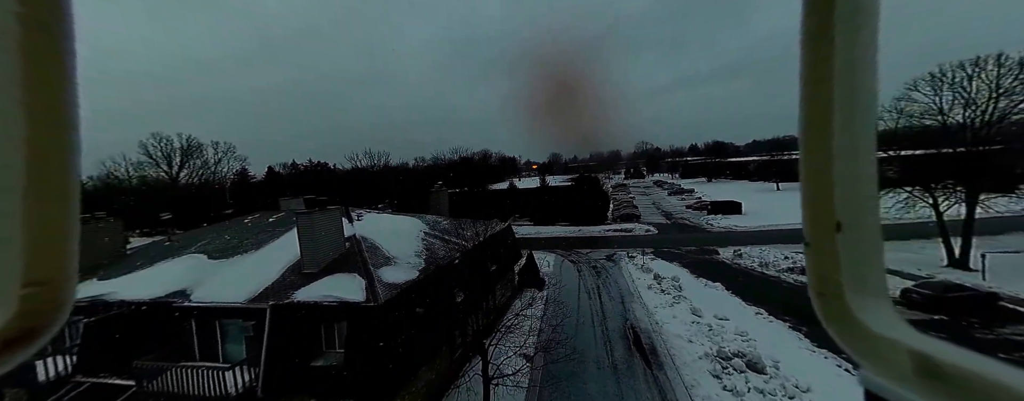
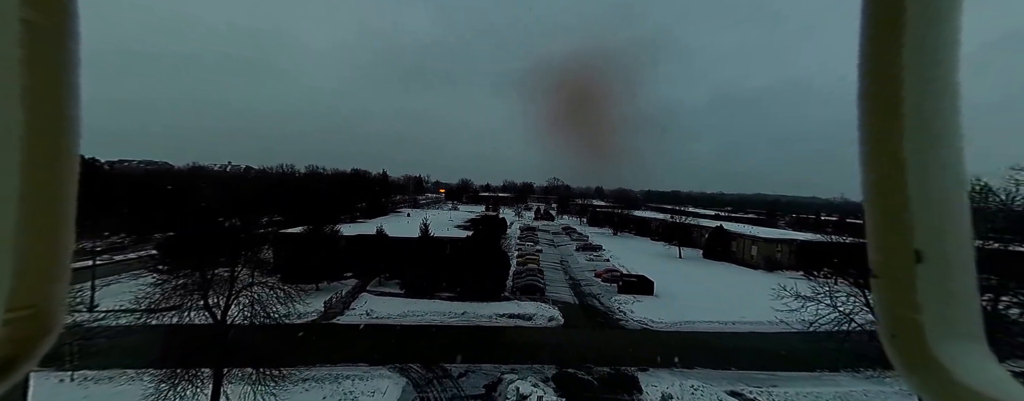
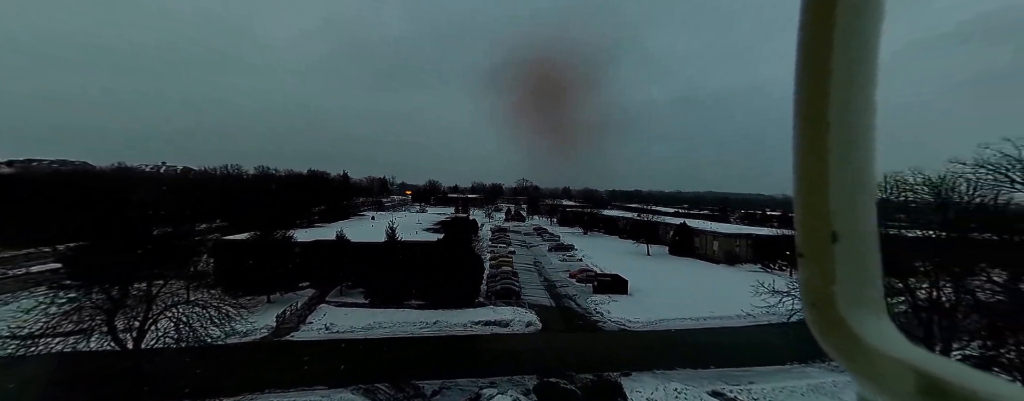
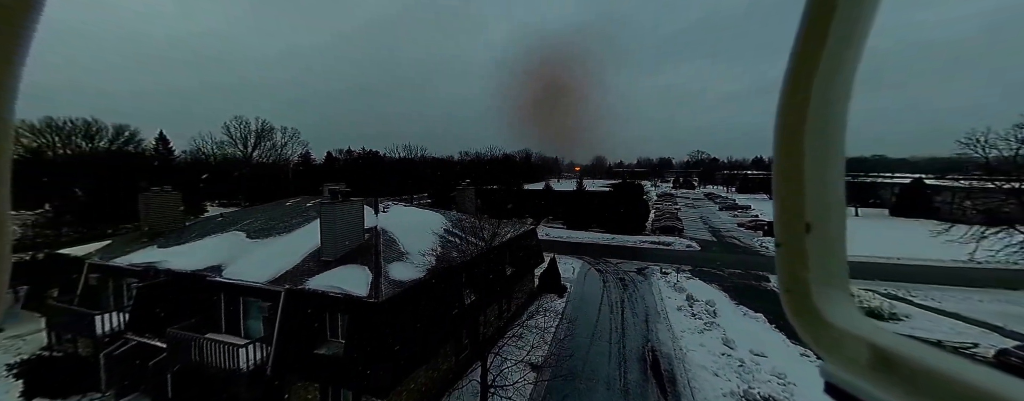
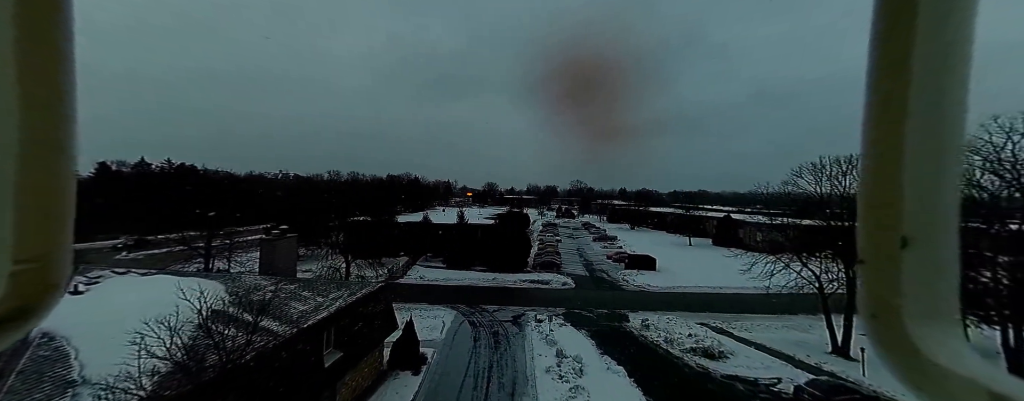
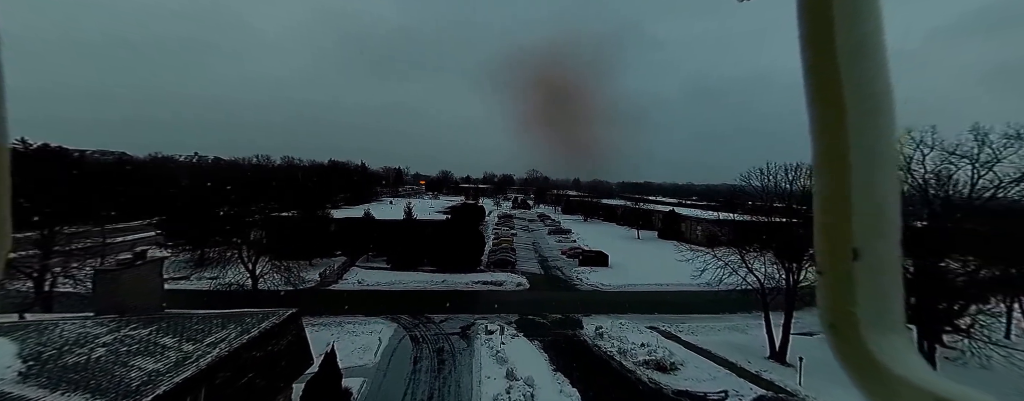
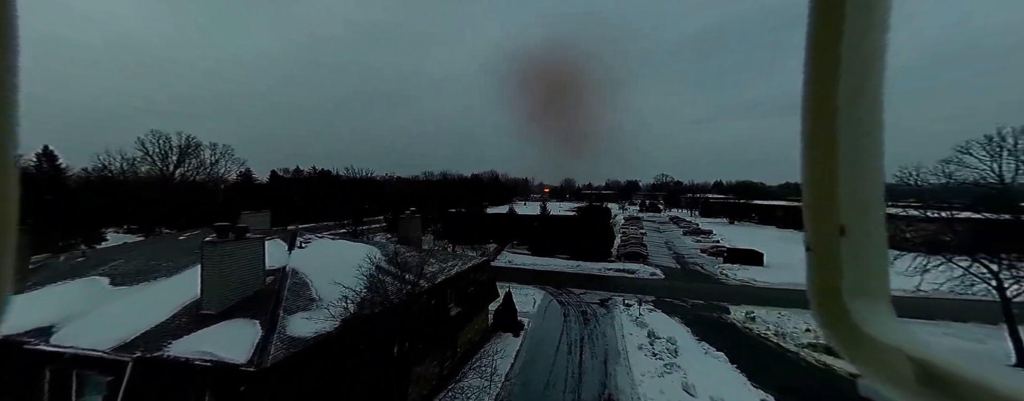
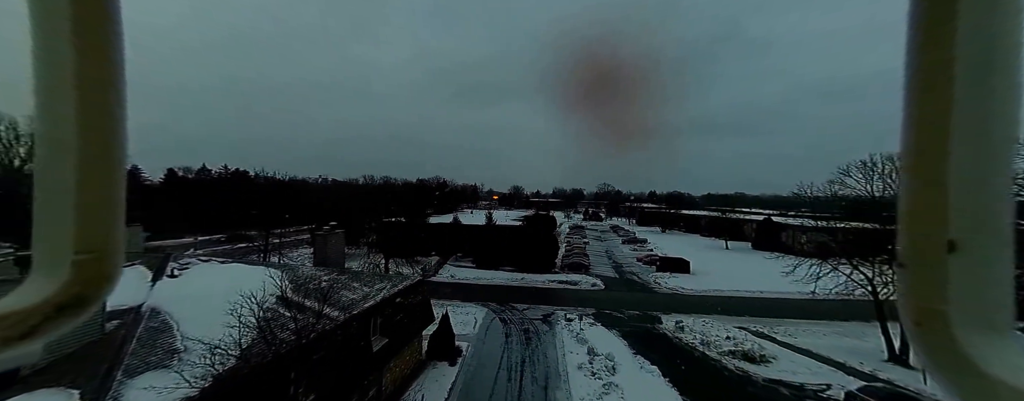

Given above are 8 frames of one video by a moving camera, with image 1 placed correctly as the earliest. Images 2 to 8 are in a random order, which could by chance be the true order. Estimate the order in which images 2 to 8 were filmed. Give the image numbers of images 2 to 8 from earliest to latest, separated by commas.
4, 7, 8, 5, 6, 2, 3
